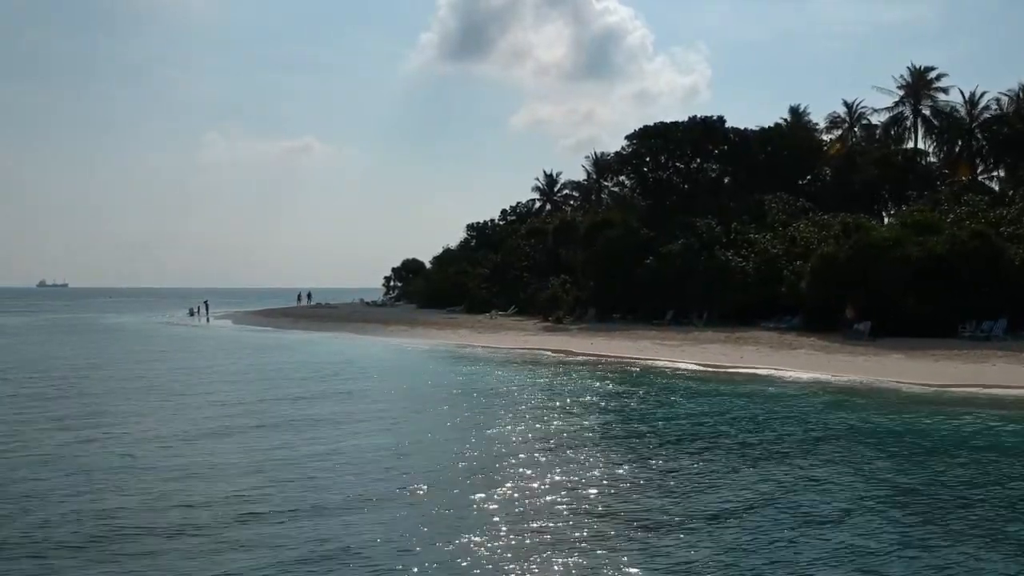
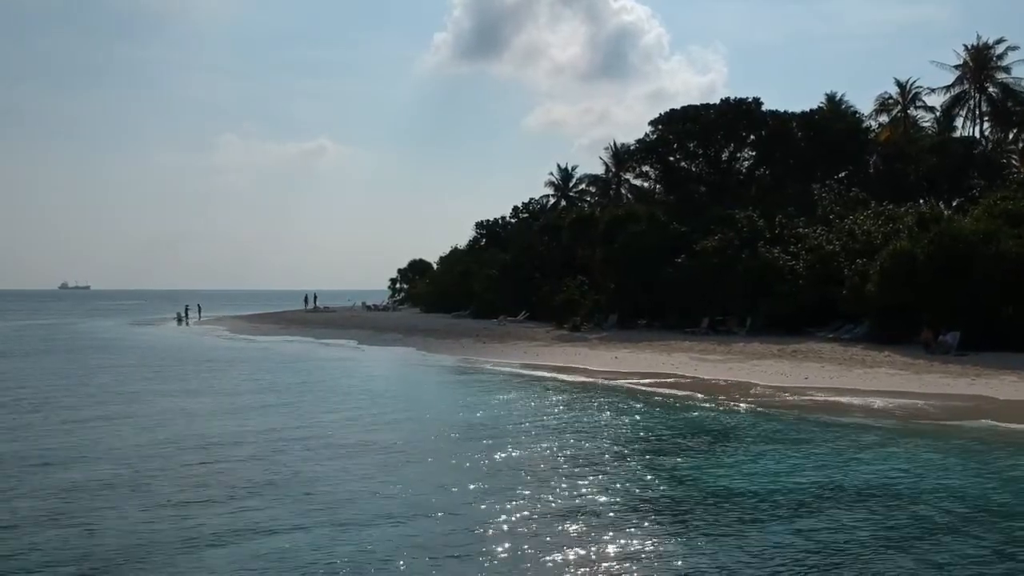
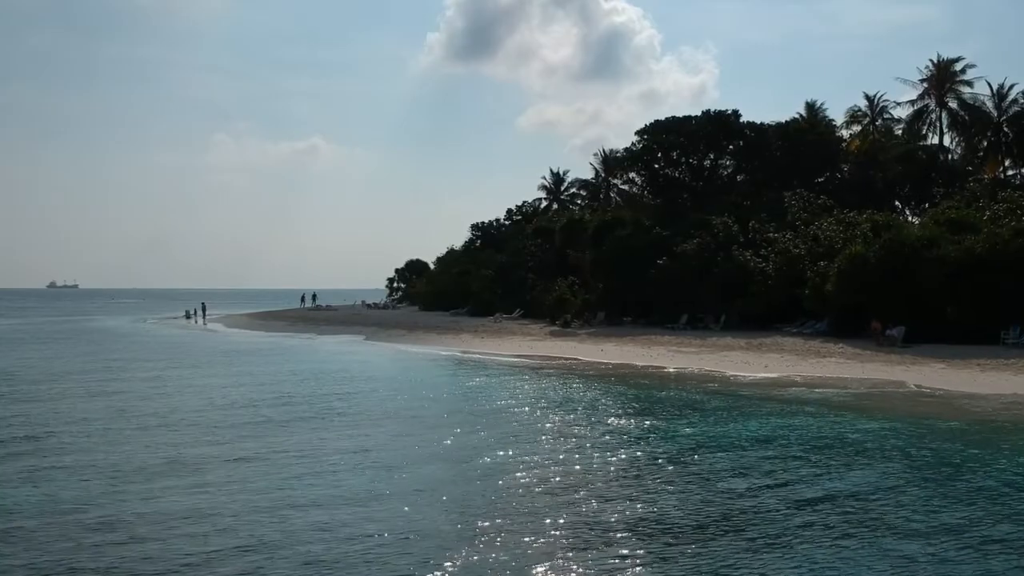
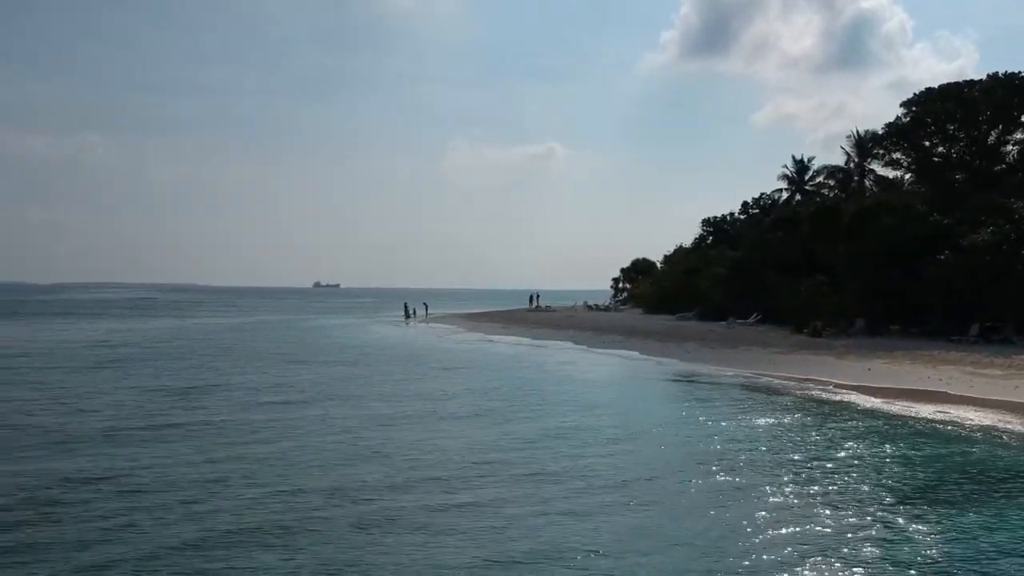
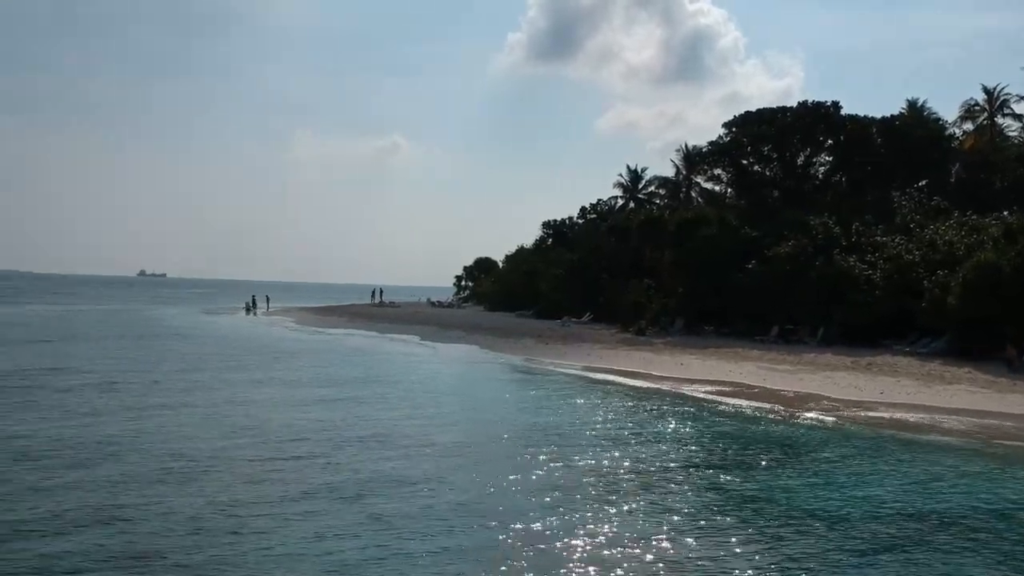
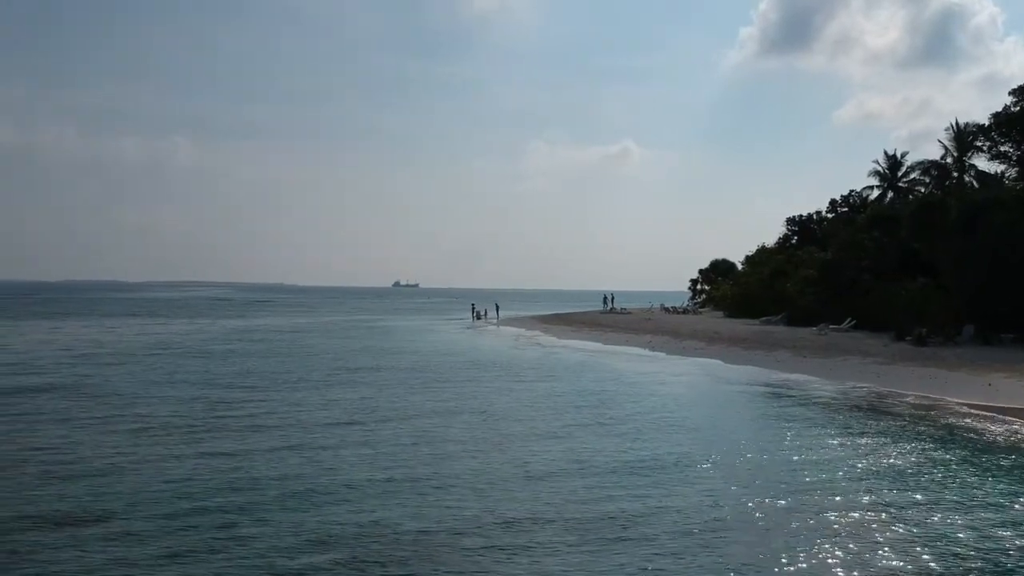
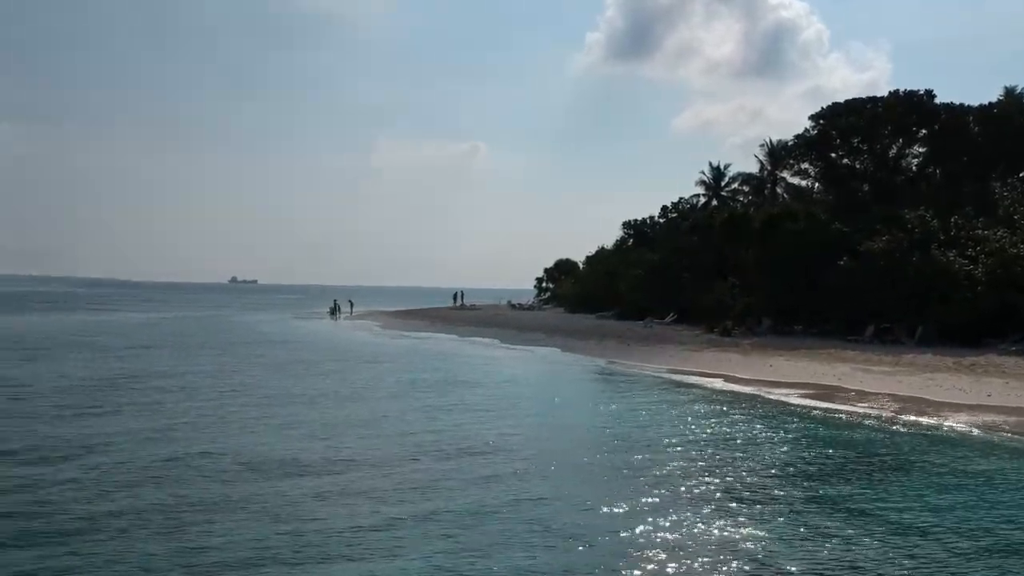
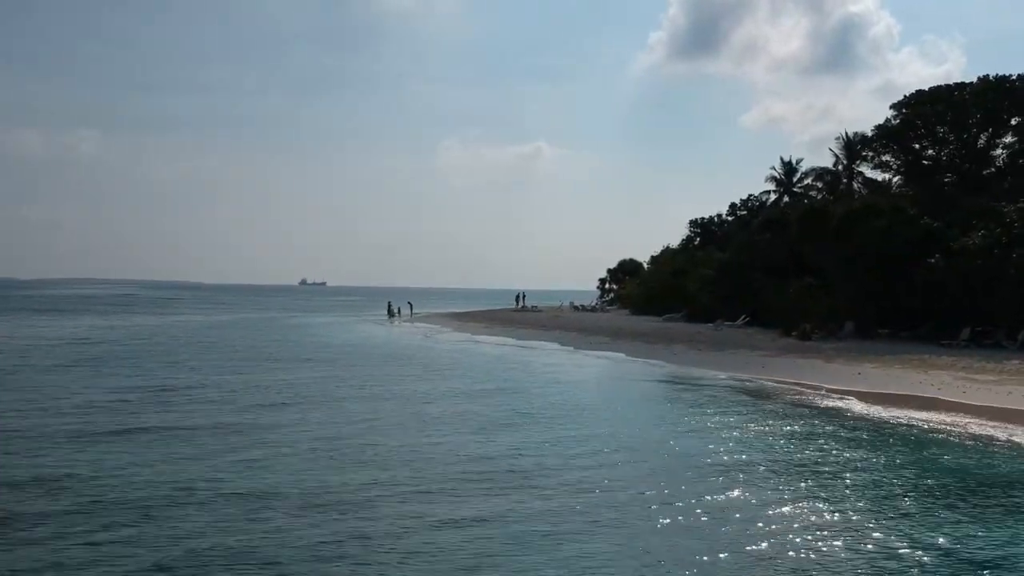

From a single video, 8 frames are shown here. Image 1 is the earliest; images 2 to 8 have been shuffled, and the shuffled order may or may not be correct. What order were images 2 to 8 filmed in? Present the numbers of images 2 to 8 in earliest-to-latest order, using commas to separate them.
3, 2, 5, 7, 4, 8, 6
